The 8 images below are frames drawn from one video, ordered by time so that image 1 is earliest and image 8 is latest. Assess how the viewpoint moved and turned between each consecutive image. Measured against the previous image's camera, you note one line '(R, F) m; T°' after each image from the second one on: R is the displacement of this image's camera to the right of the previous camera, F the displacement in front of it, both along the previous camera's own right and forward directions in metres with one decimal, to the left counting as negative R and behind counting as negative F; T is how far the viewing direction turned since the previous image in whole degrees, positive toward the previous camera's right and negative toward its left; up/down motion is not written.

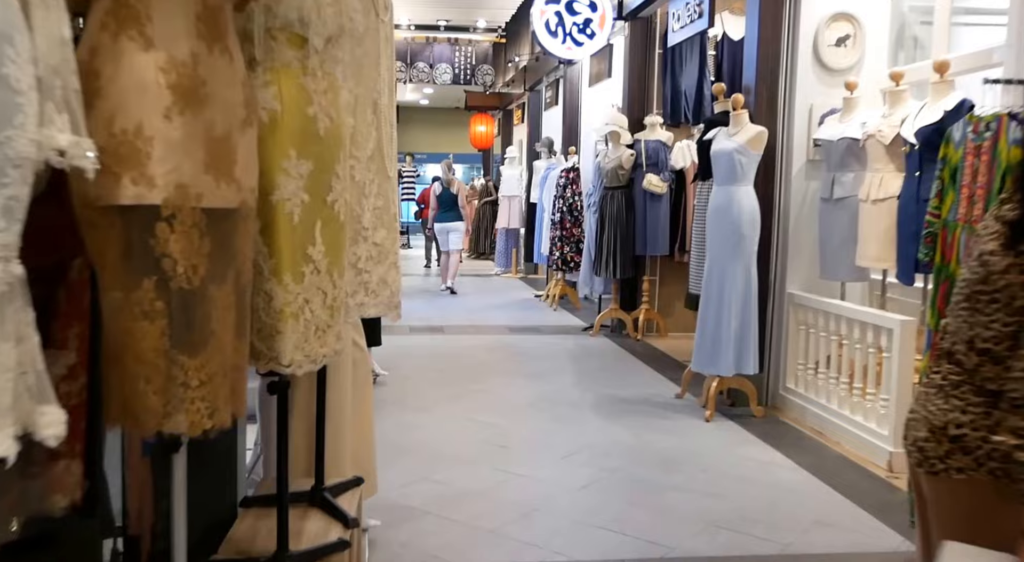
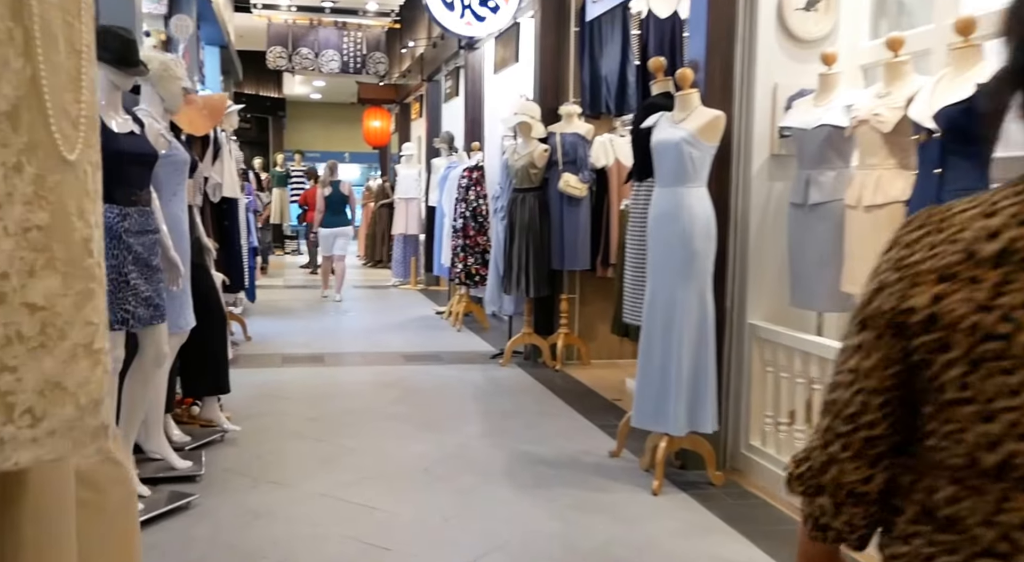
(+0.1, +1.2) m; +6°
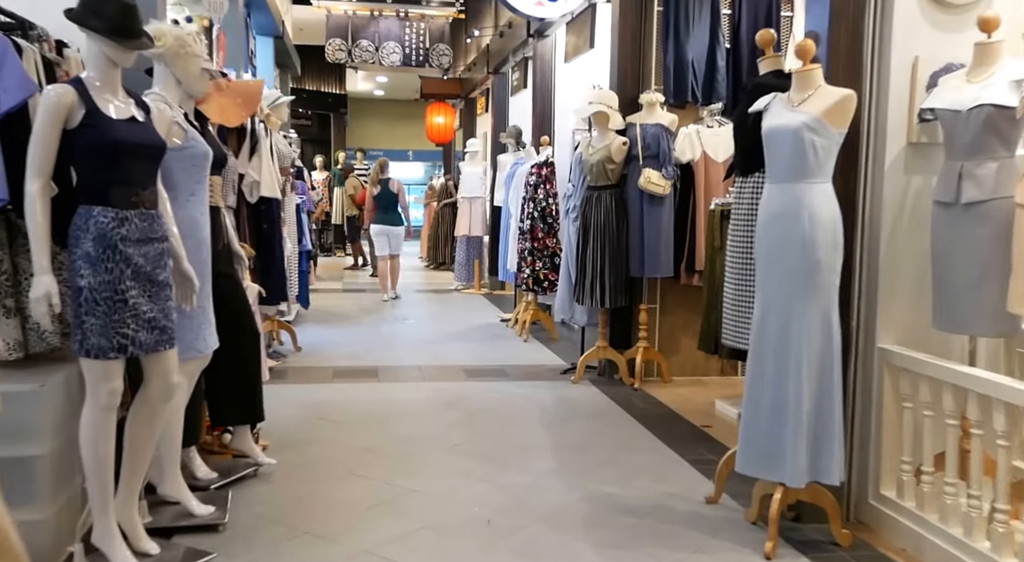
(0.0, +0.6) m; -4°
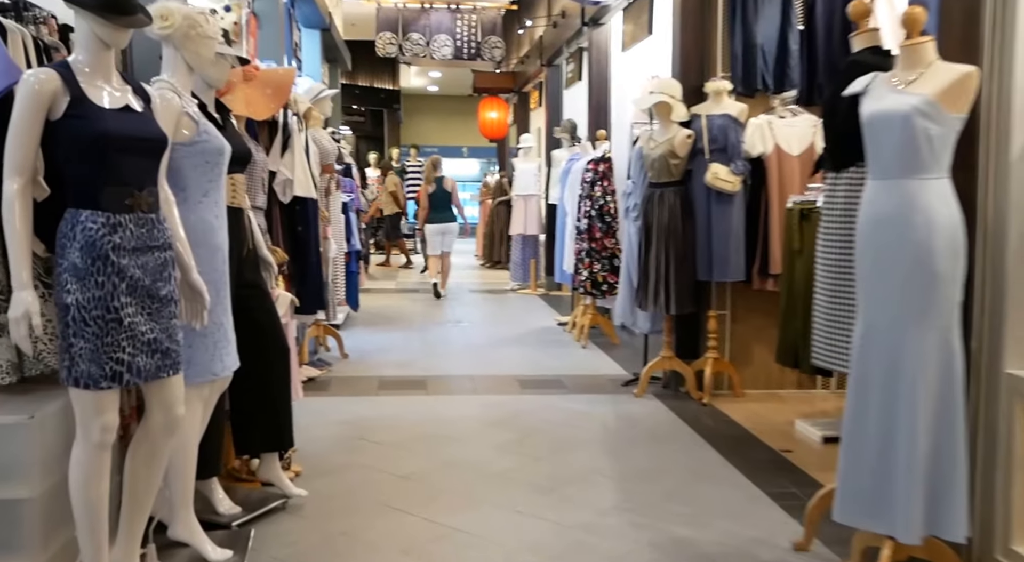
(0.0, +0.4) m; -3°
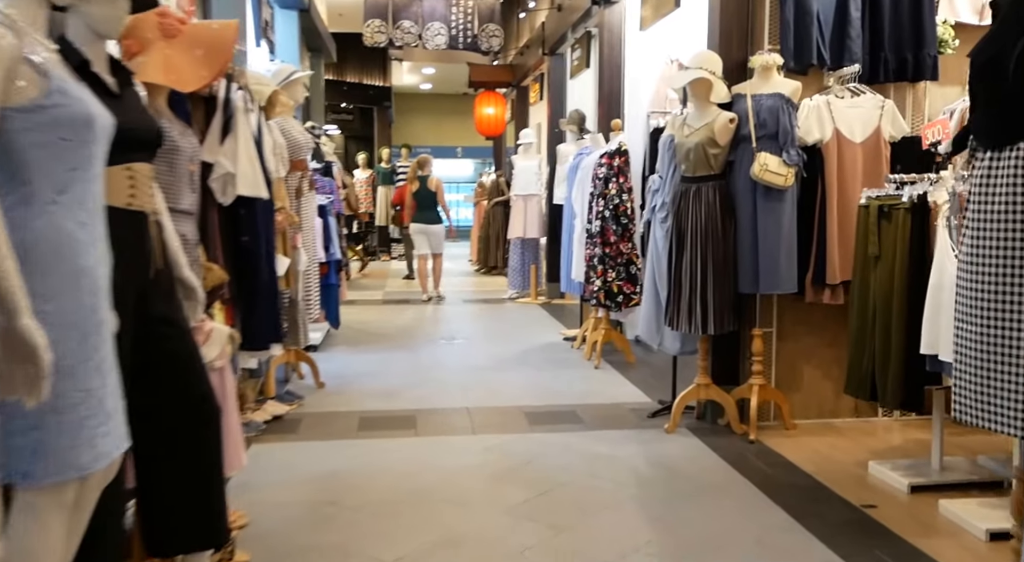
(0.0, +0.9) m; 0°
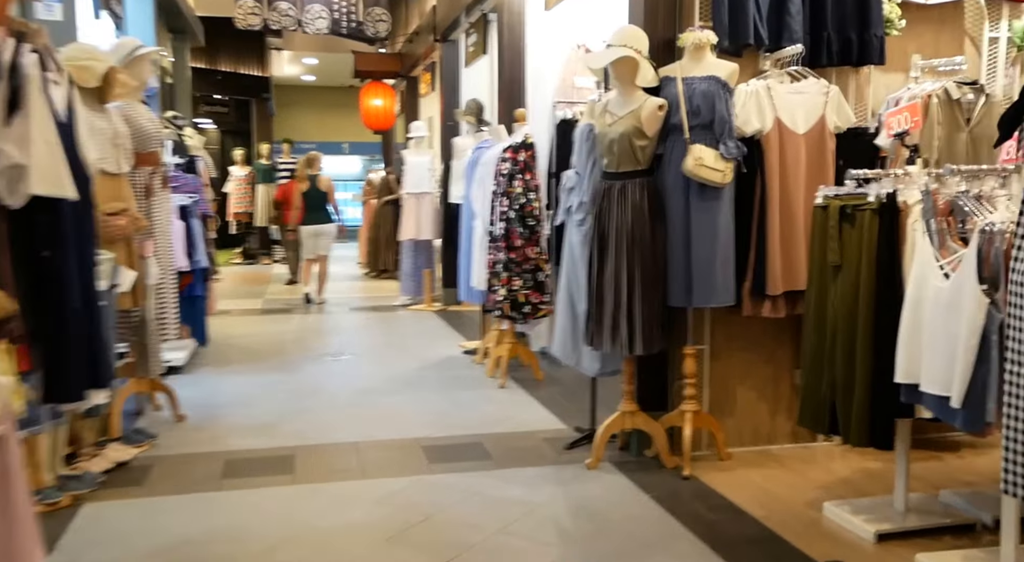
(0.0, +0.6) m; +7°
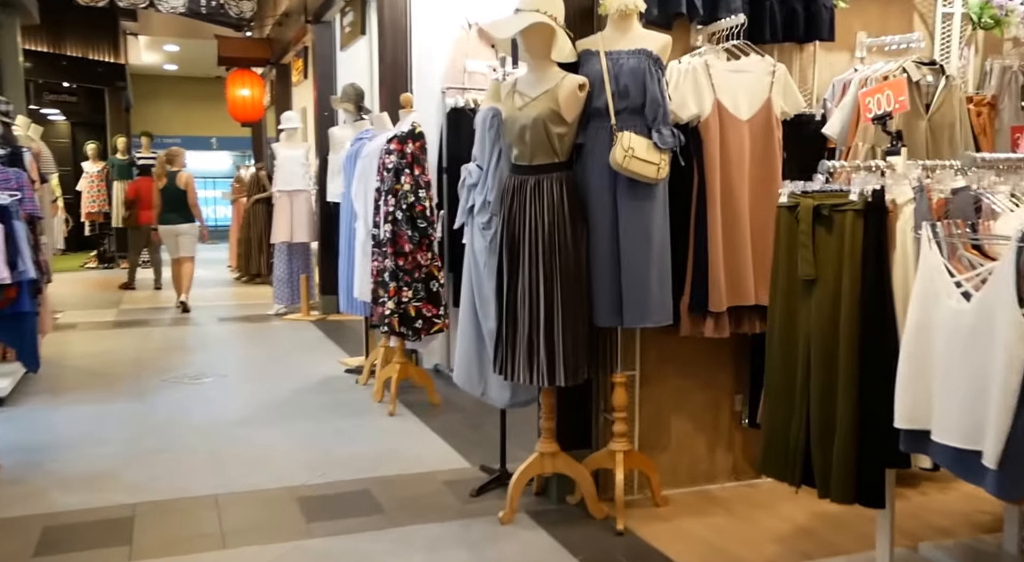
(0.0, +0.7) m; +7°
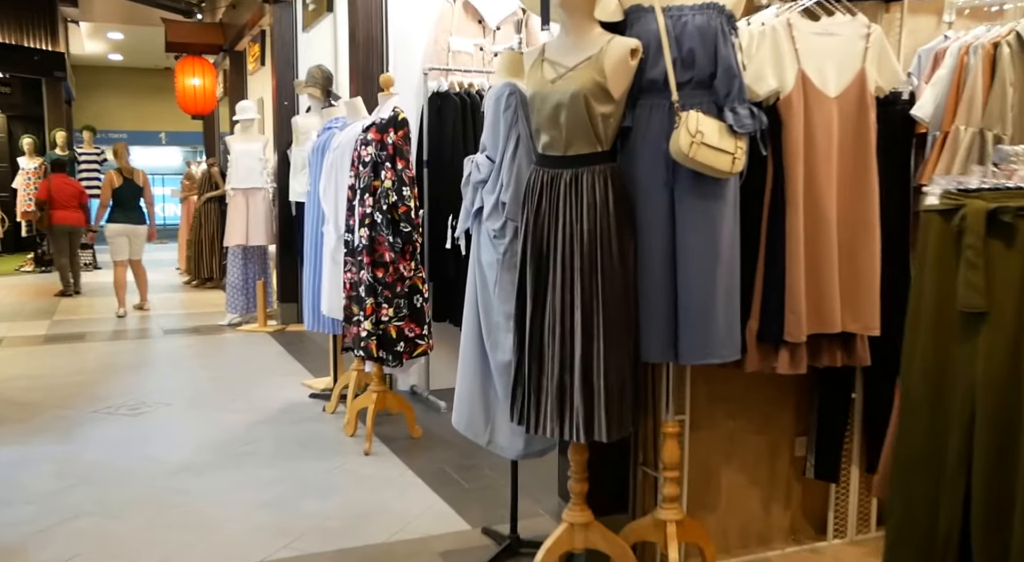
(-0.2, +0.7) m; +3°
